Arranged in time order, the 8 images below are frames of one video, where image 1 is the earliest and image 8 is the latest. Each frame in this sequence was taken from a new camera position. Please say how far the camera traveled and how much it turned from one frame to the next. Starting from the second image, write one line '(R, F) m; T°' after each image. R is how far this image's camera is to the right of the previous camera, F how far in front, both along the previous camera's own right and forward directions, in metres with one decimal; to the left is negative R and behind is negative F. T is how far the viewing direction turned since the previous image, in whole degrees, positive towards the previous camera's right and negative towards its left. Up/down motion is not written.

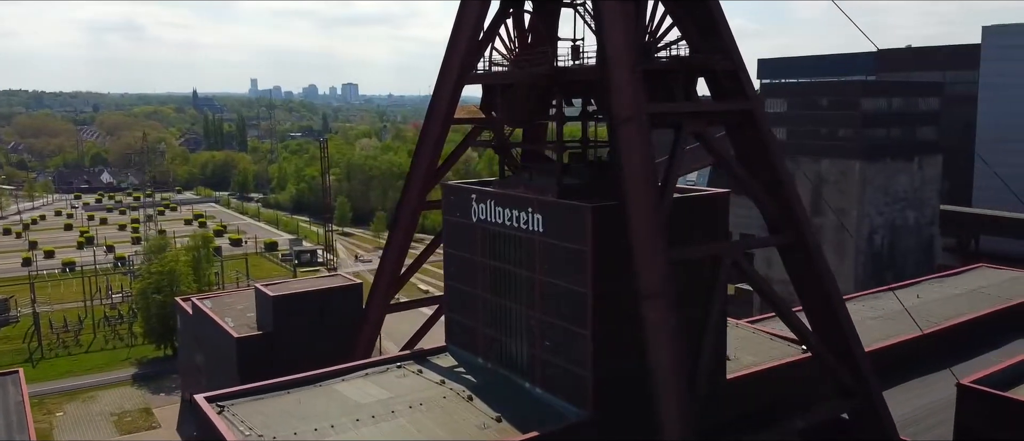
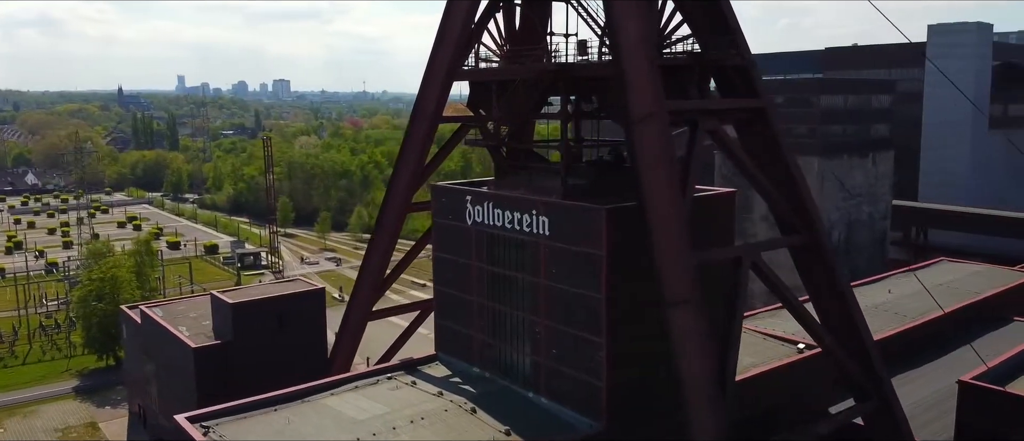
(-1.2, +0.8) m; +4°
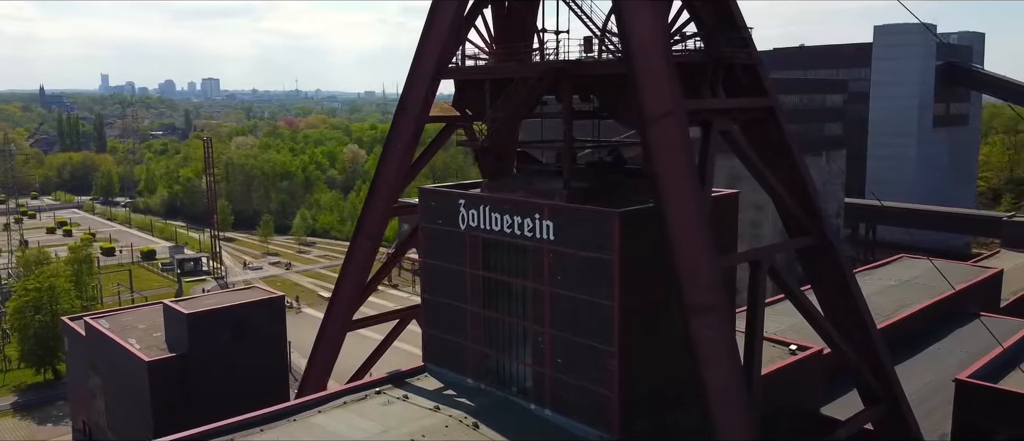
(-1.1, +0.8) m; +4°
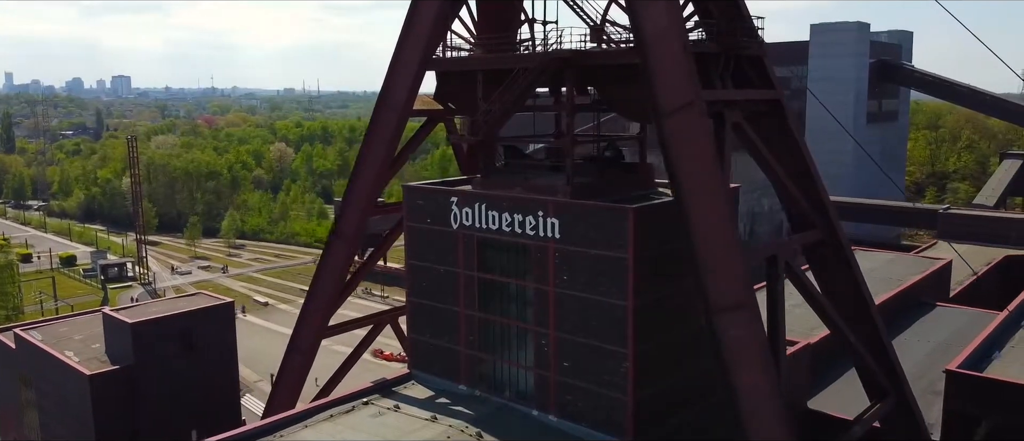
(-1.3, +0.8) m; +5°
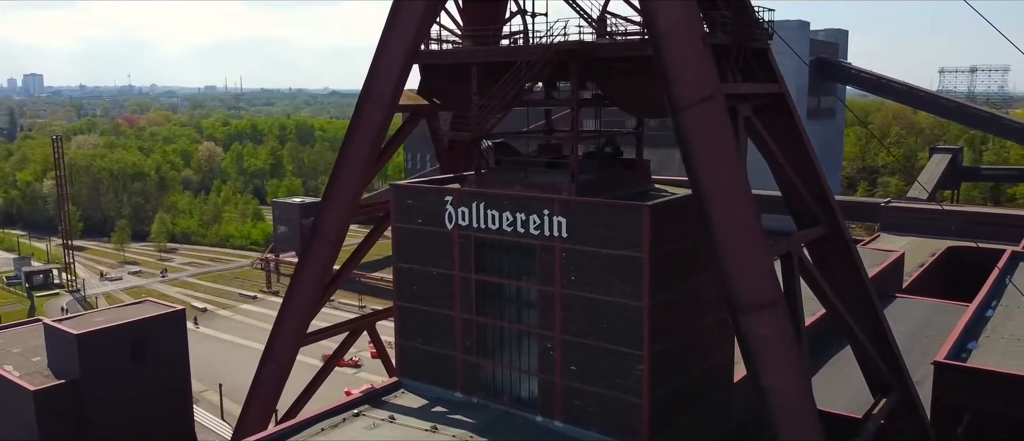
(-1.2, +0.7) m; +4°
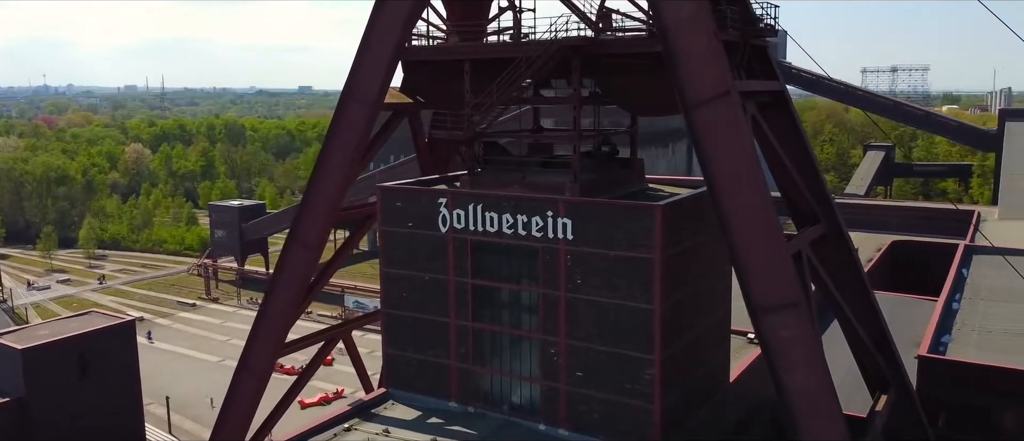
(-1.0, +0.5) m; +4°
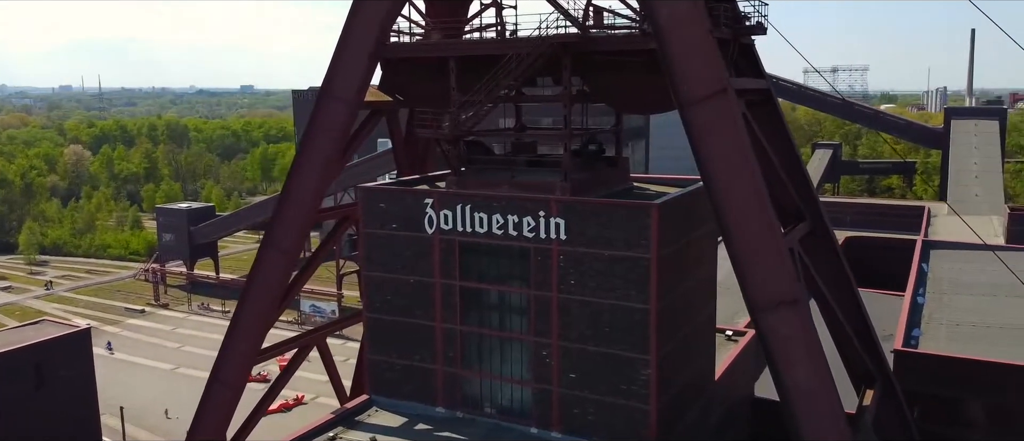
(-0.6, +0.3) m; +3°
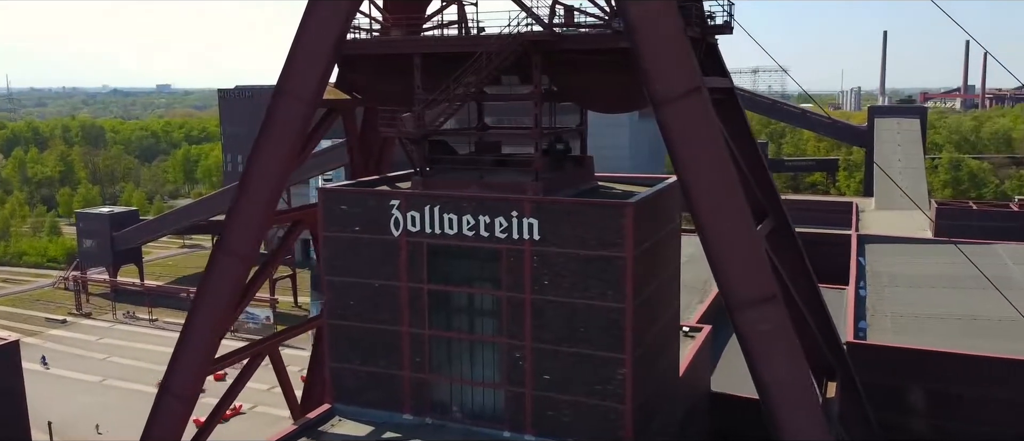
(-0.6, +0.3) m; +5°
